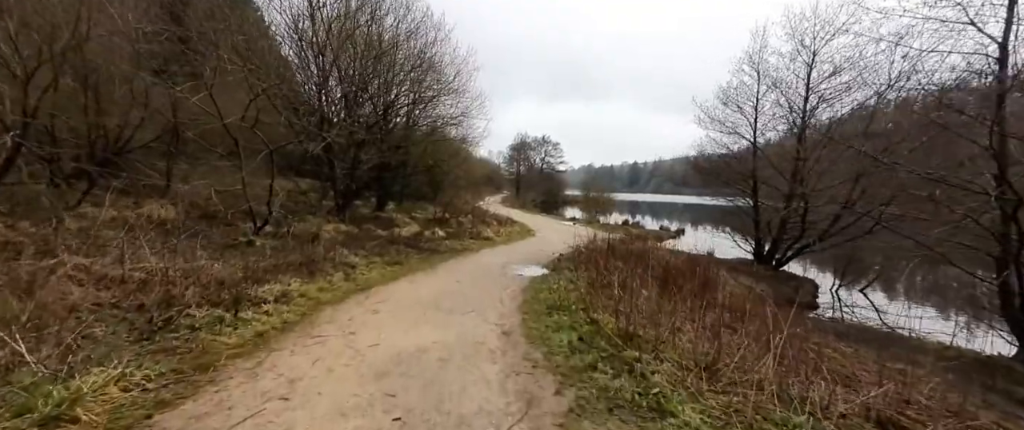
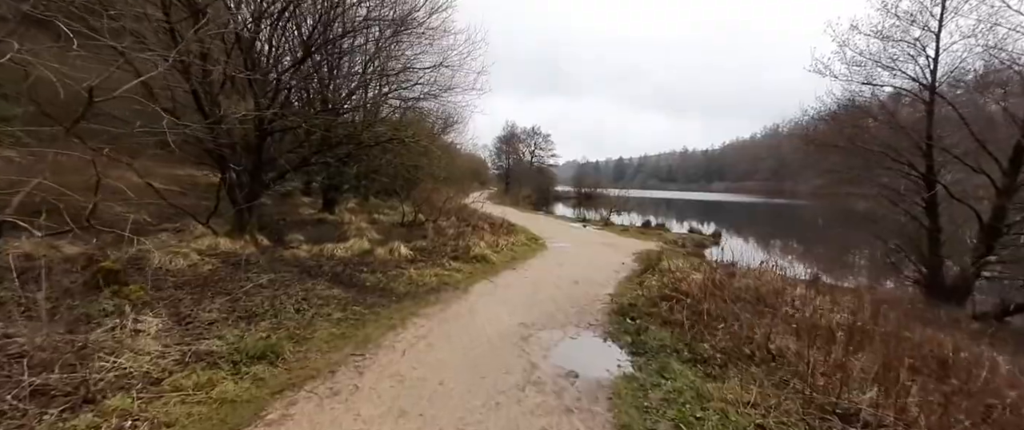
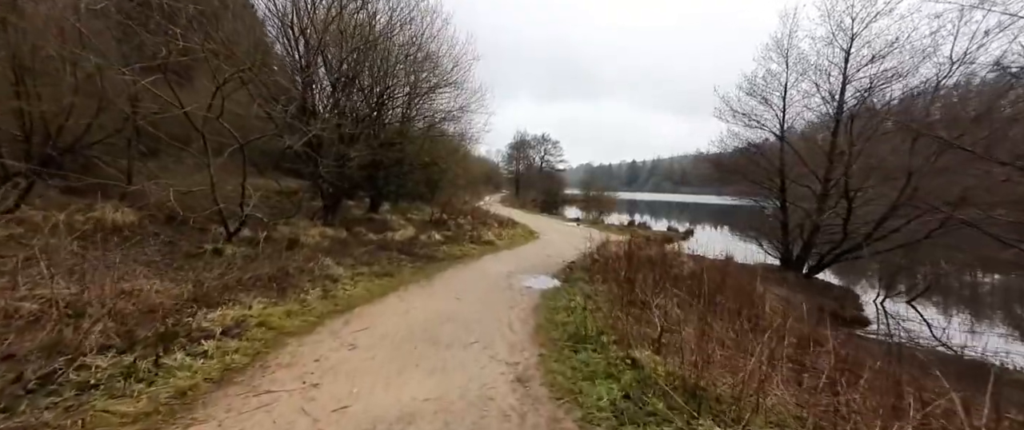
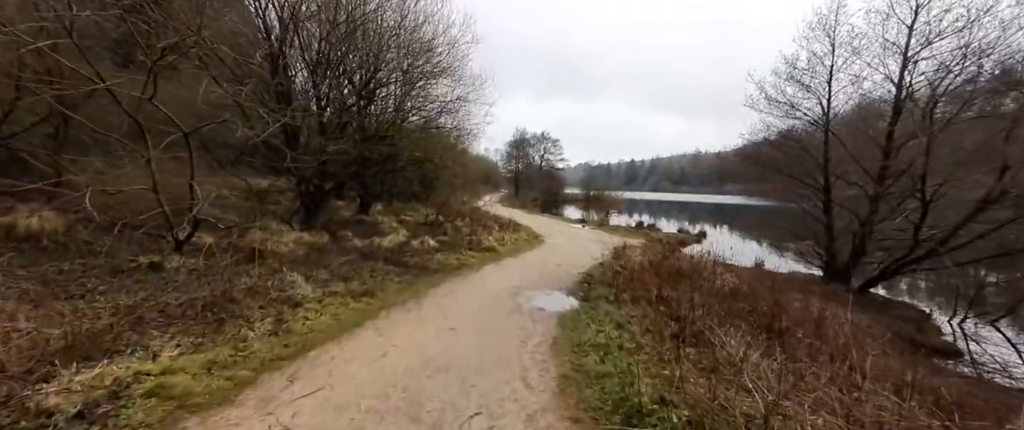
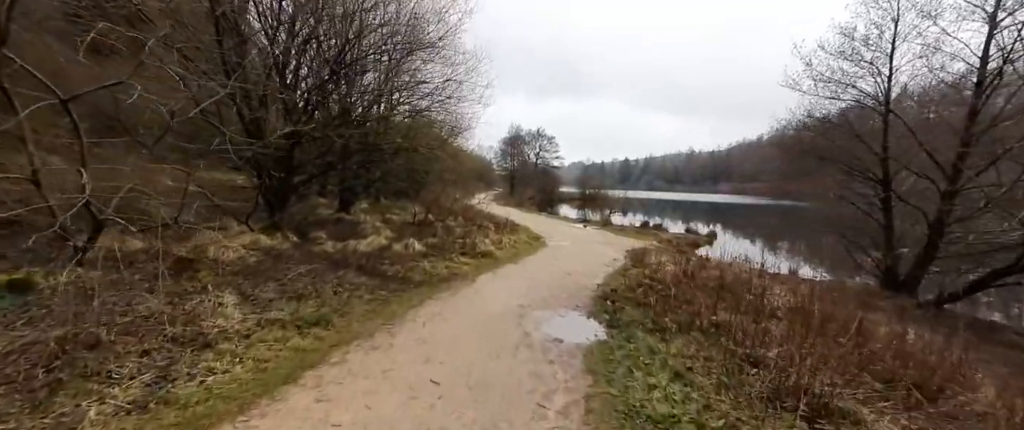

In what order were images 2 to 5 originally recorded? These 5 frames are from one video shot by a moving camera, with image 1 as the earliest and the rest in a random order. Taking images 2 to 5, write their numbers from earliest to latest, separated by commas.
3, 4, 5, 2
